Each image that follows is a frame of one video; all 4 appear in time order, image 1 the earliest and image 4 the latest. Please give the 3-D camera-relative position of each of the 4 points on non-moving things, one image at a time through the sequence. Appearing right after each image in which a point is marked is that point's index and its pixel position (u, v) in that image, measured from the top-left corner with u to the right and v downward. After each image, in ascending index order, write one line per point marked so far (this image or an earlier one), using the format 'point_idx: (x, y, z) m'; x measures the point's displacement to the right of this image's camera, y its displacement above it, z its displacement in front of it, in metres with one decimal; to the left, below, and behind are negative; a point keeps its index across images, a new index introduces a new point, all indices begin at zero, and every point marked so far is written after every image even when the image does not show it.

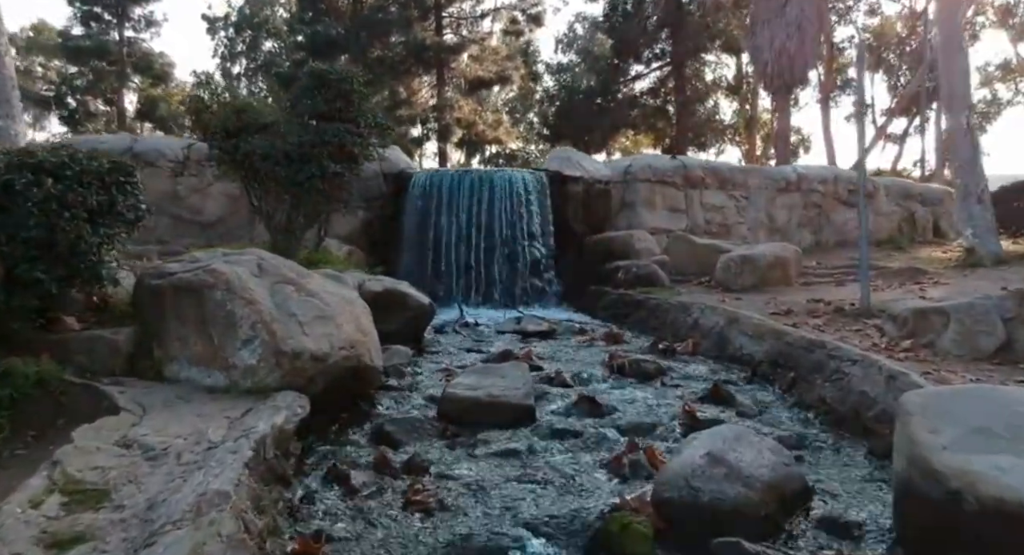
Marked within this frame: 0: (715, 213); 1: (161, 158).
0: (+4.2, +1.4, +15.7) m
1: (-6.2, +2.1, +13.1) m
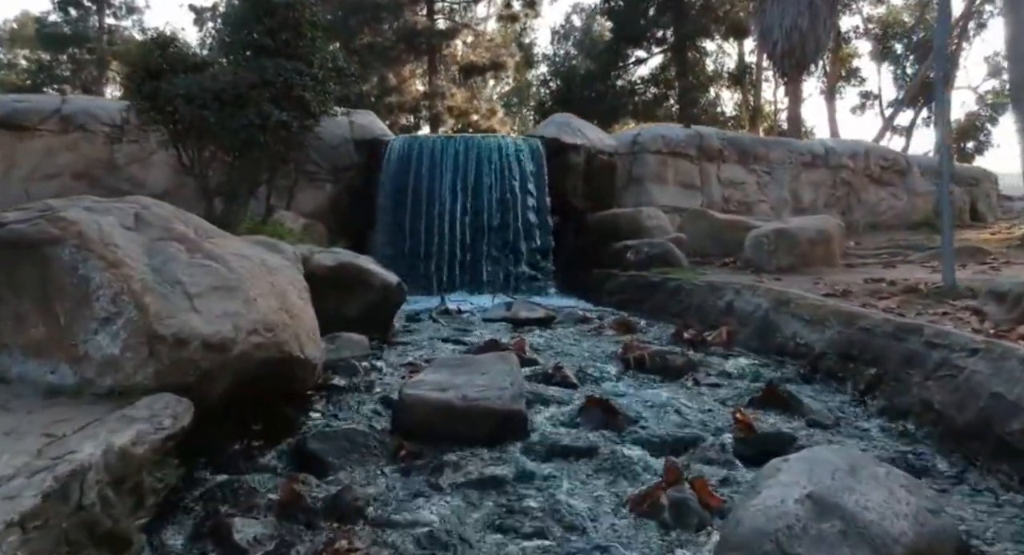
0: (+4.1, +1.6, +13.9) m
1: (-6.3, +2.4, +11.3) m
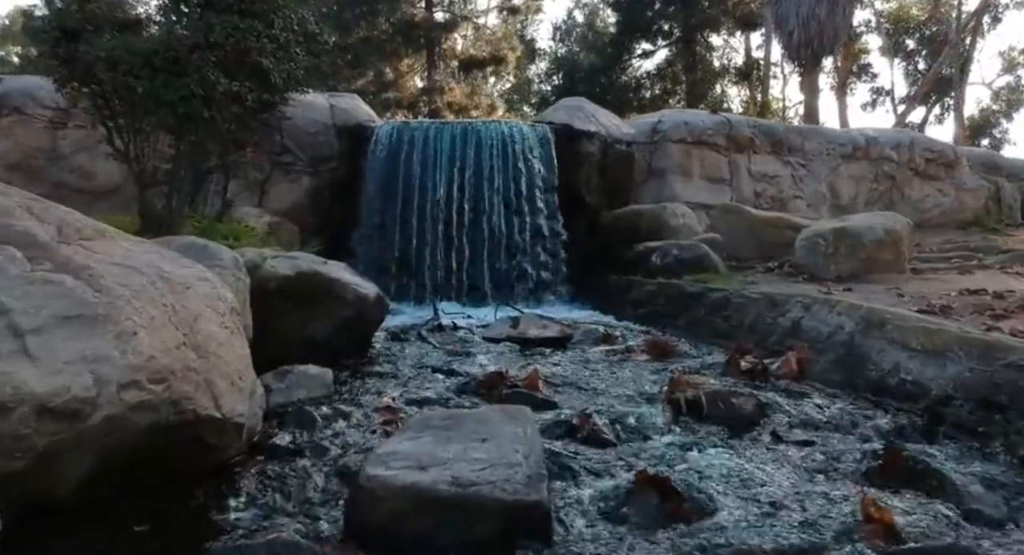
0: (+4.1, +1.5, +12.3) m
1: (-6.2, +2.3, +9.7) m
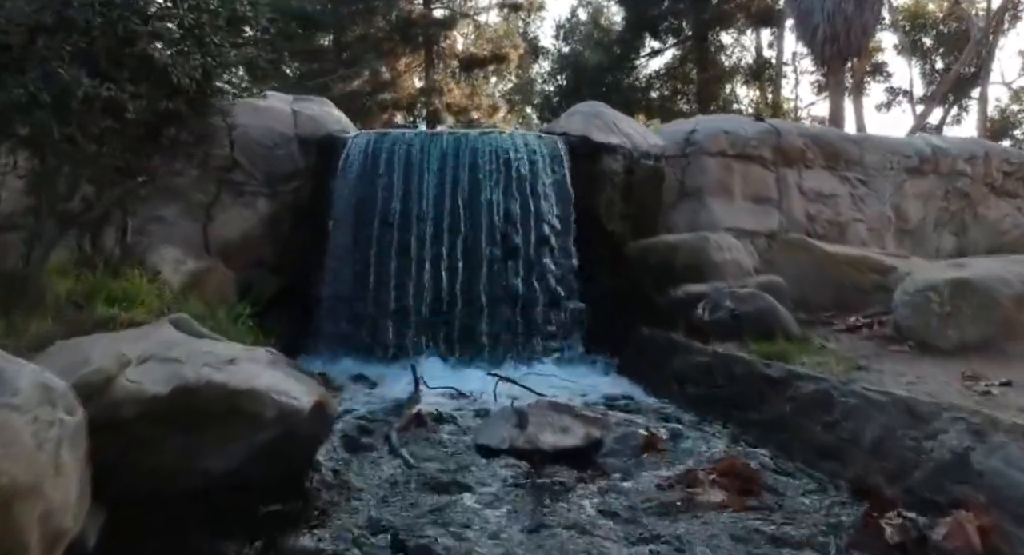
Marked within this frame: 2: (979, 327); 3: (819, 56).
0: (+4.2, +1.0, +10.3) m
1: (-6.2, +1.7, +7.7) m
2: (+3.5, -0.4, +5.6) m
3: (+7.2, +5.0, +16.8) m
